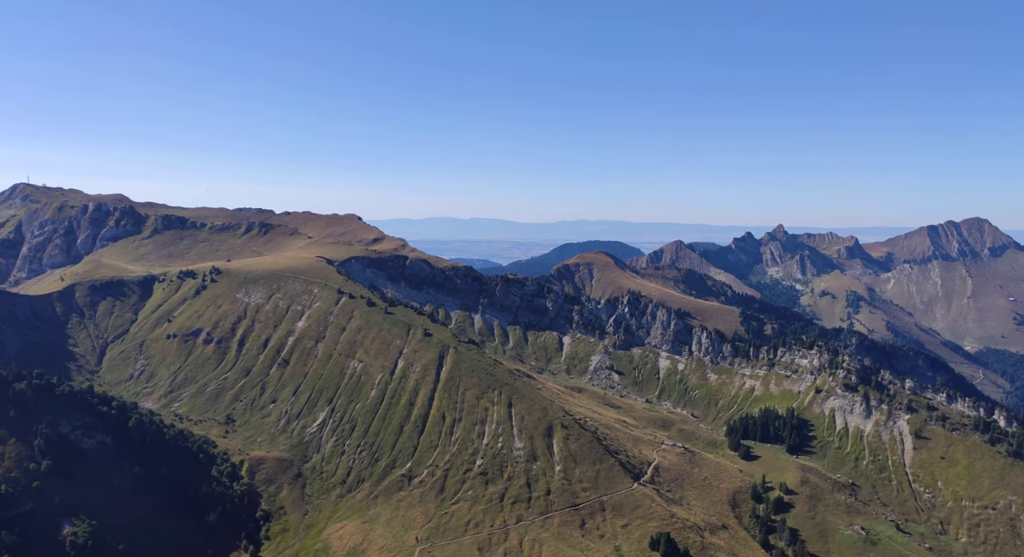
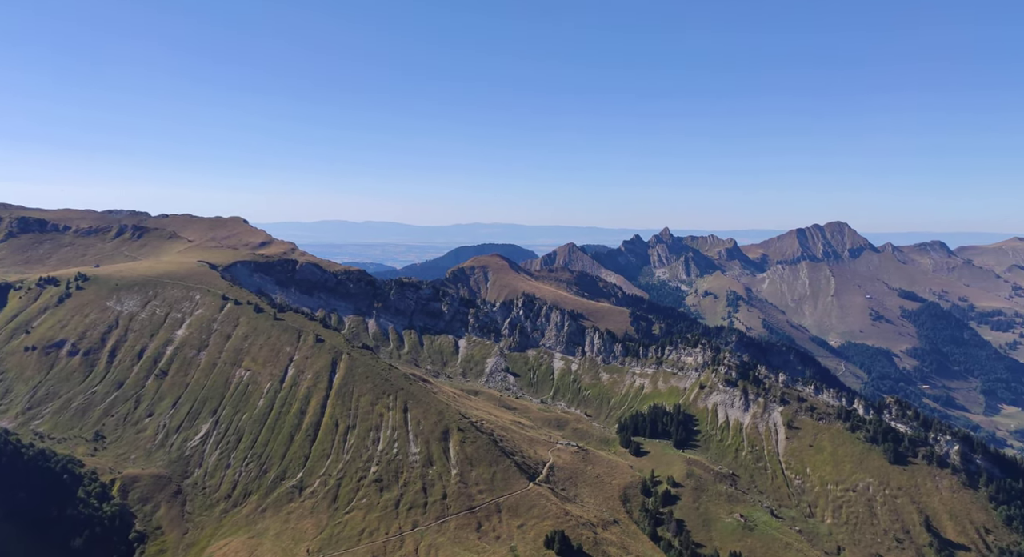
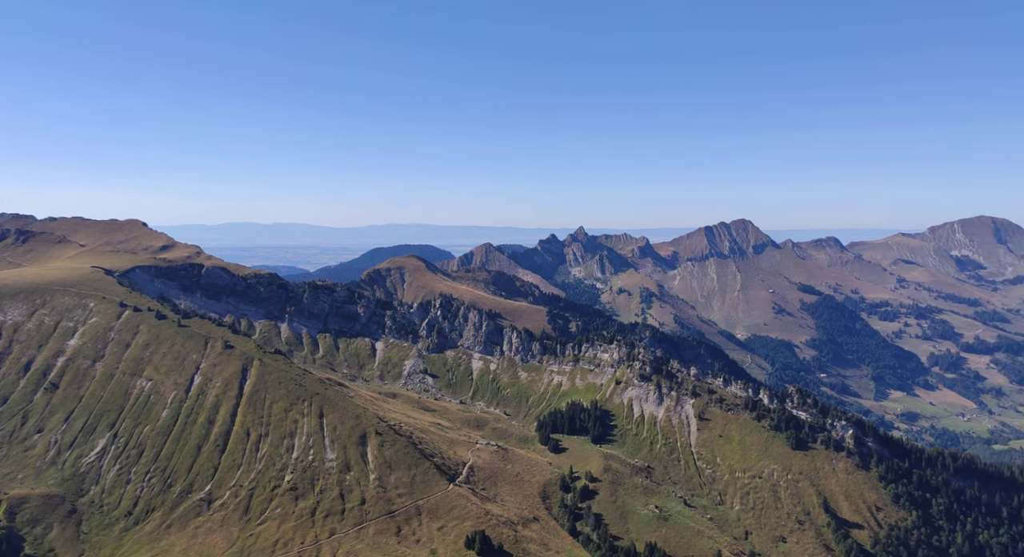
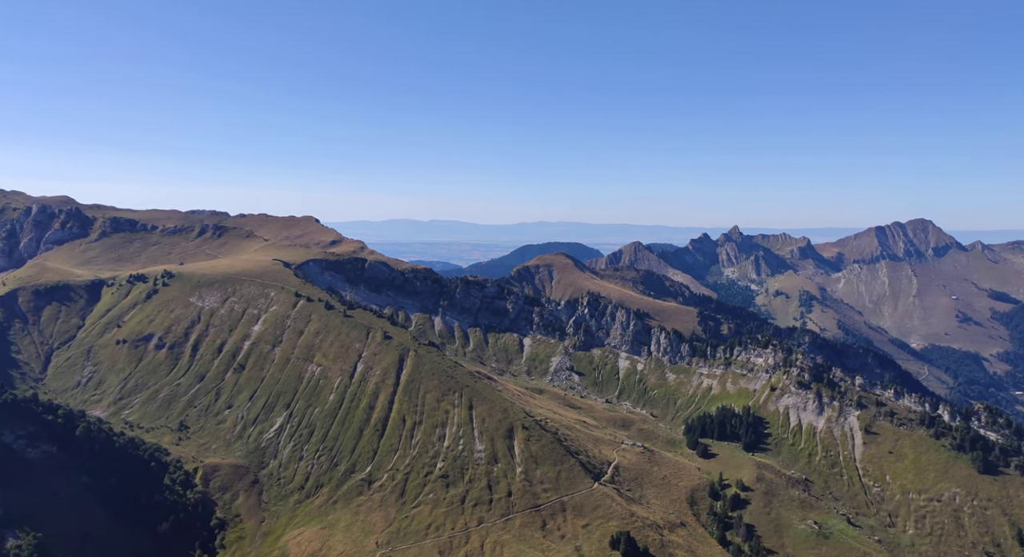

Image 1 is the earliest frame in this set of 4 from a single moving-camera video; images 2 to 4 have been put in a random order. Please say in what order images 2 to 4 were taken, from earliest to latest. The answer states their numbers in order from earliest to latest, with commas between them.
4, 2, 3
